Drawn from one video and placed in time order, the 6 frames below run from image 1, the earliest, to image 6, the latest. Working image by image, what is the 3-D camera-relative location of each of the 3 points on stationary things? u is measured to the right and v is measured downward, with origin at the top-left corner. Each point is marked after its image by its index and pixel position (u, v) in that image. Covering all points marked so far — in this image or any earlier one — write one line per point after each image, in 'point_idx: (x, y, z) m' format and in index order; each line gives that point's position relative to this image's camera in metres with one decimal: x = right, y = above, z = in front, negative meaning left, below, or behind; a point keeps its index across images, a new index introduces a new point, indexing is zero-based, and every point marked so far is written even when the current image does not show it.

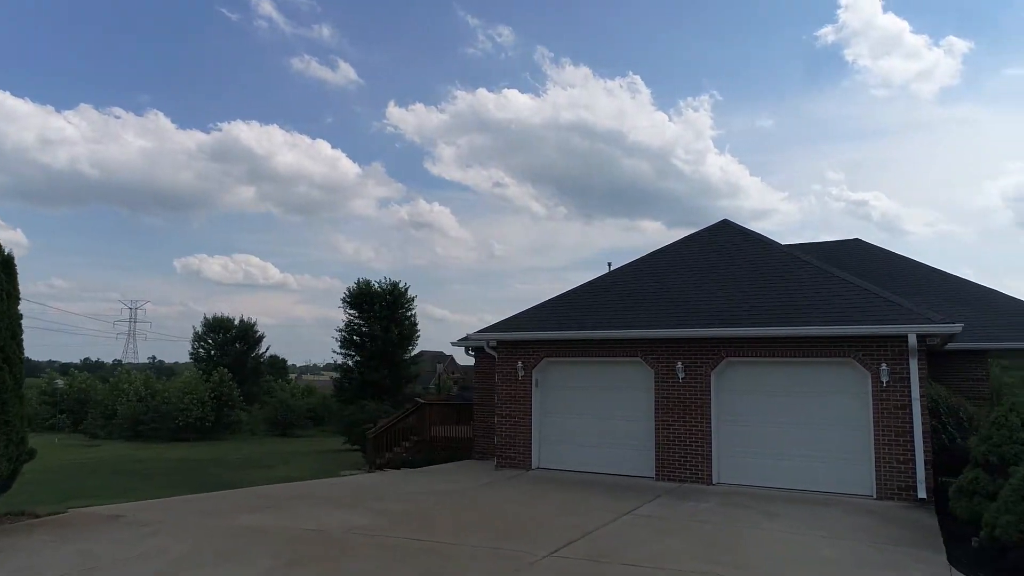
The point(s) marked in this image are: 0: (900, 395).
0: (+5.3, -1.4, +9.7) m
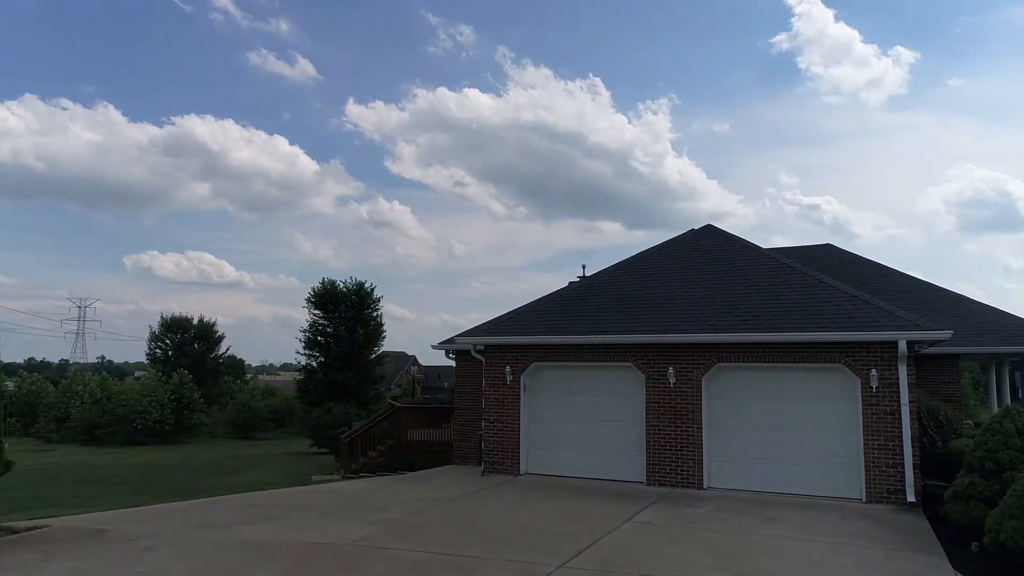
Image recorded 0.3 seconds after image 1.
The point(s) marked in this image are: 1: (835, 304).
0: (+5.2, -1.5, +9.9) m
1: (+4.9, -0.2, +11.0) m
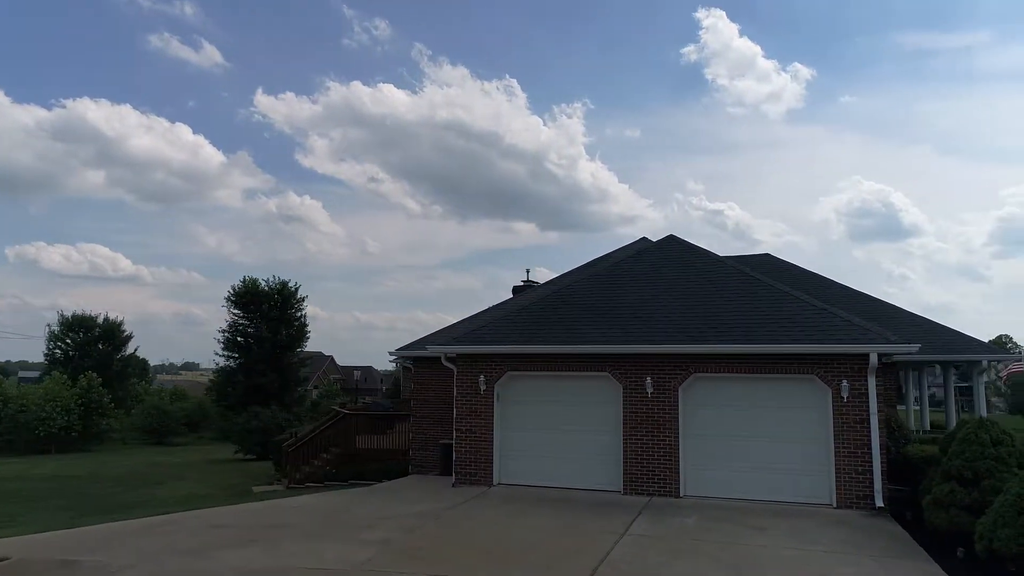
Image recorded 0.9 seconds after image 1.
0: (+5.0, -1.8, +10.4) m
1: (+4.6, -0.5, +11.5) m
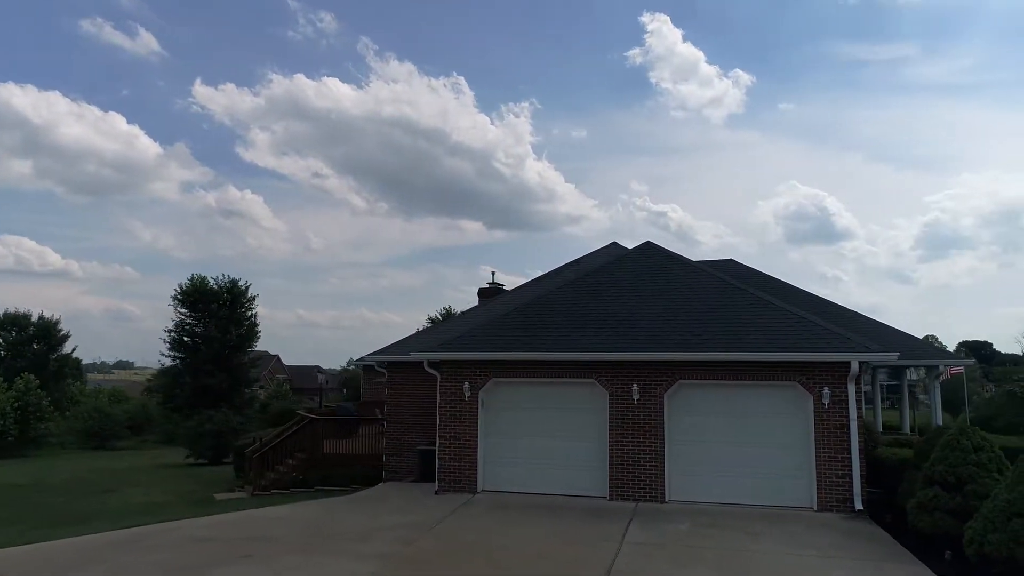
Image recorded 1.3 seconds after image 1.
0: (+4.9, -1.9, +10.7) m
1: (+4.4, -0.6, +11.8) m
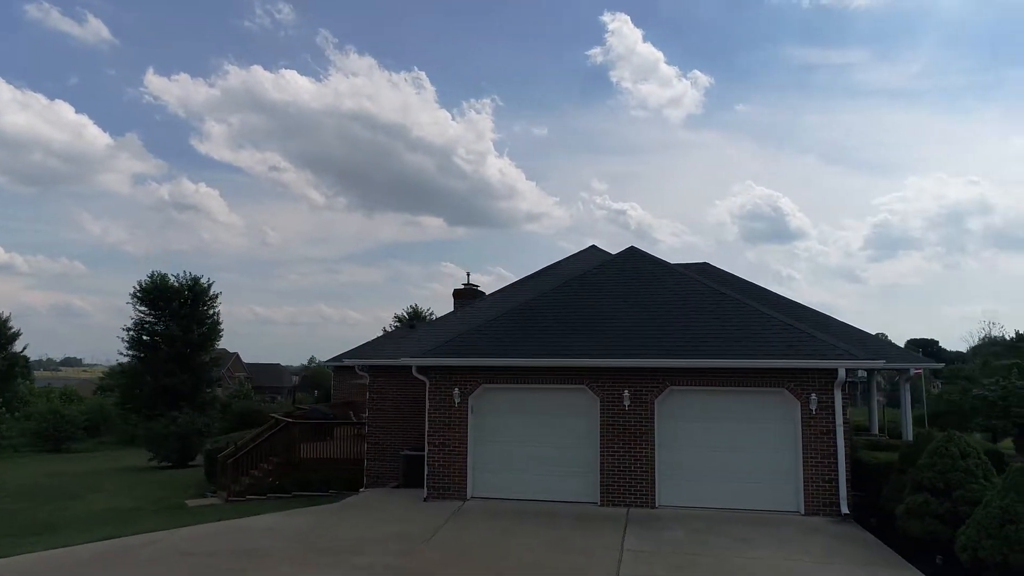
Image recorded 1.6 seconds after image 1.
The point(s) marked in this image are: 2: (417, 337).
0: (+4.8, -2.0, +11.0) m
1: (+4.3, -0.7, +12.0) m
2: (-2.1, -1.1, +16.3) m
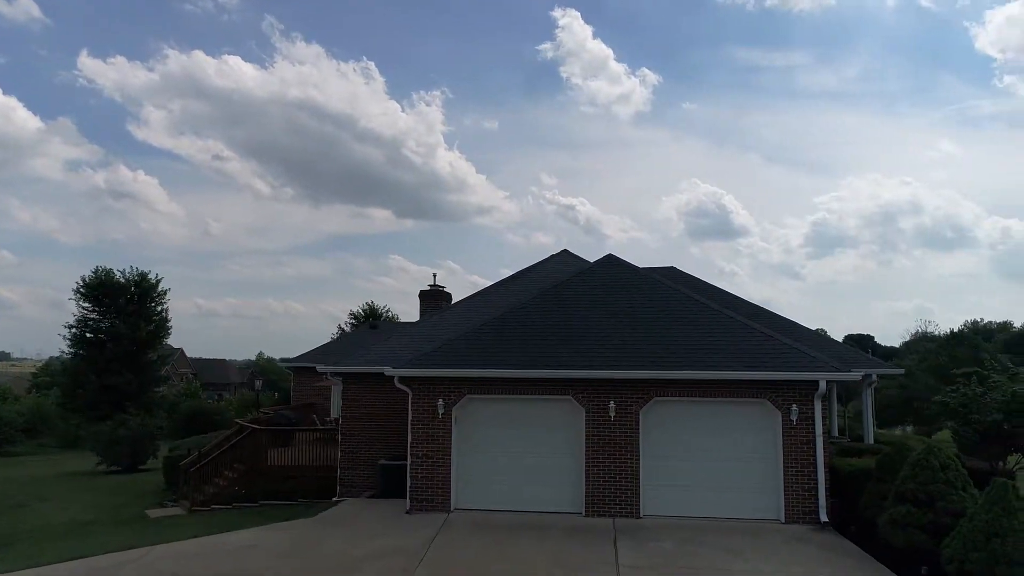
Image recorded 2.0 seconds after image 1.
0: (+4.6, -2.2, +11.2) m
1: (+4.0, -0.9, +12.2) m
2: (-2.7, -1.2, +16.1) m
